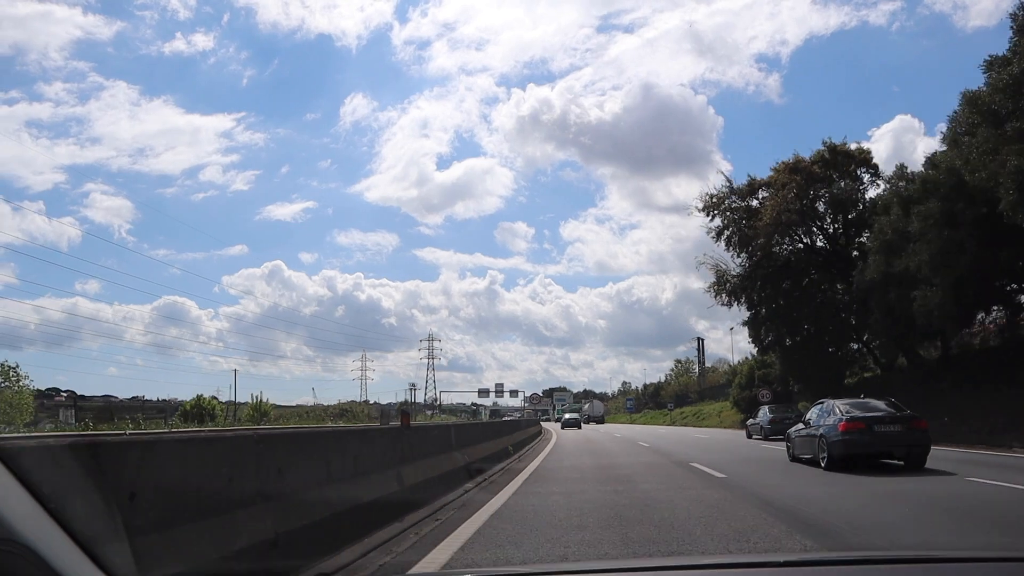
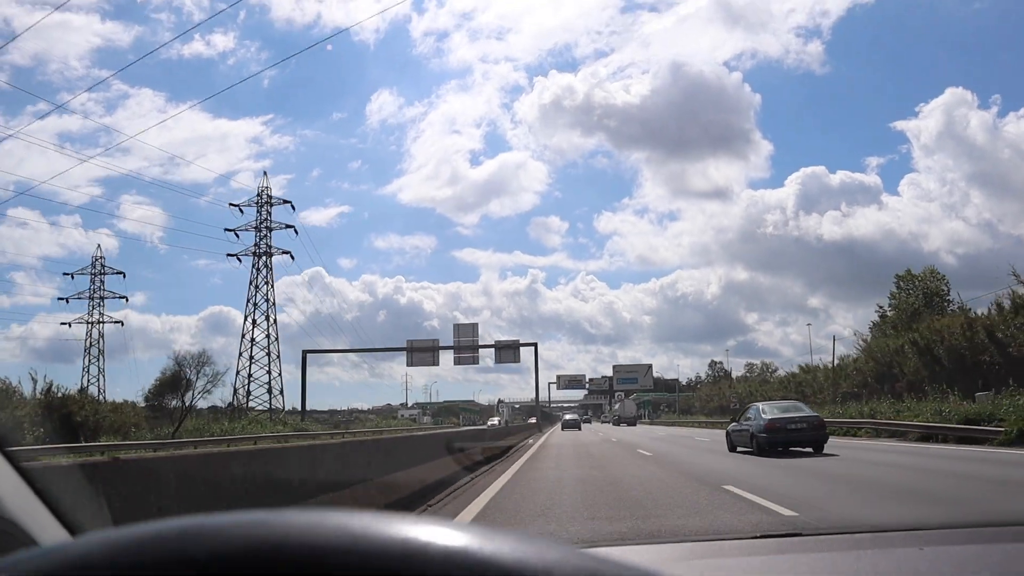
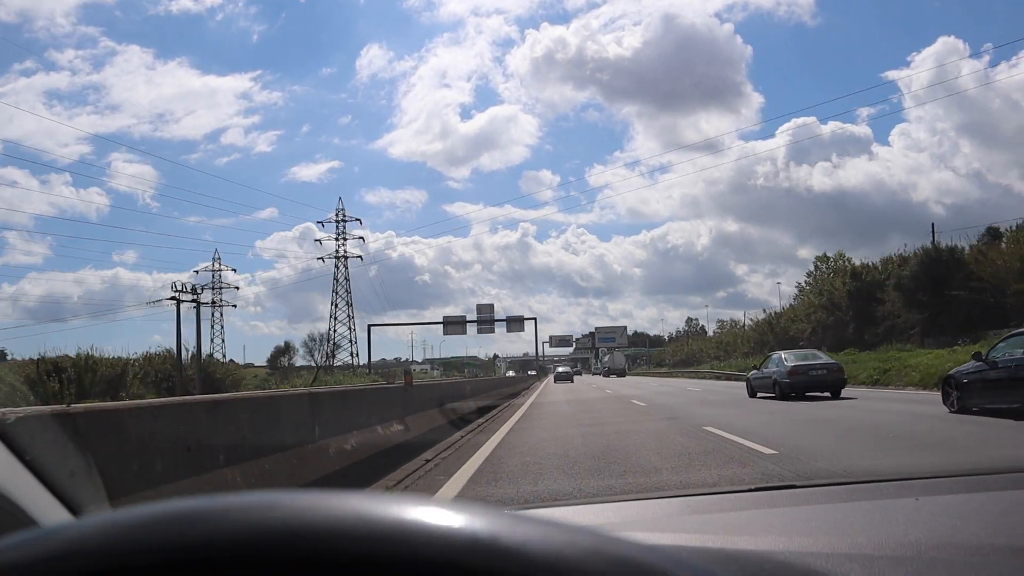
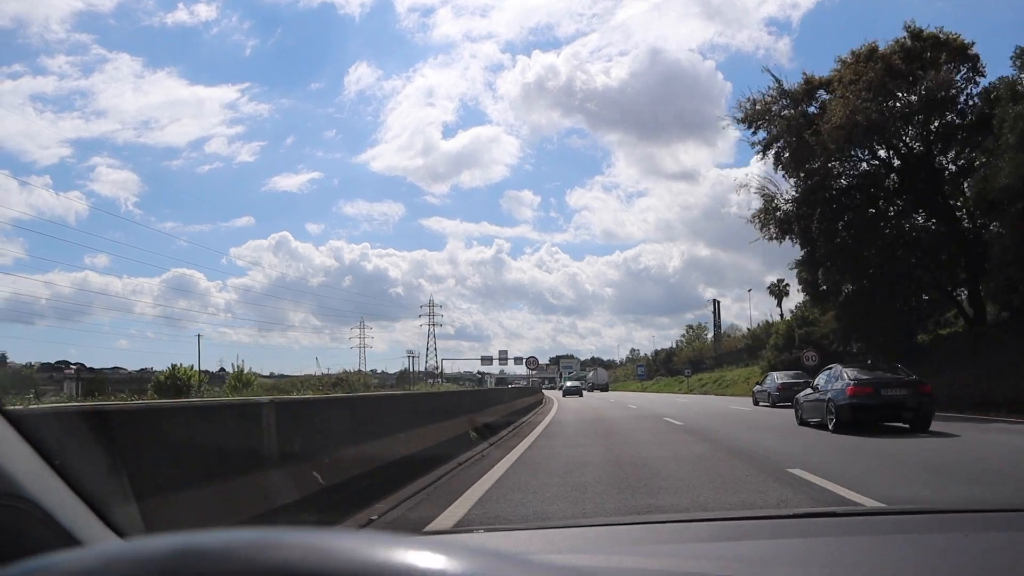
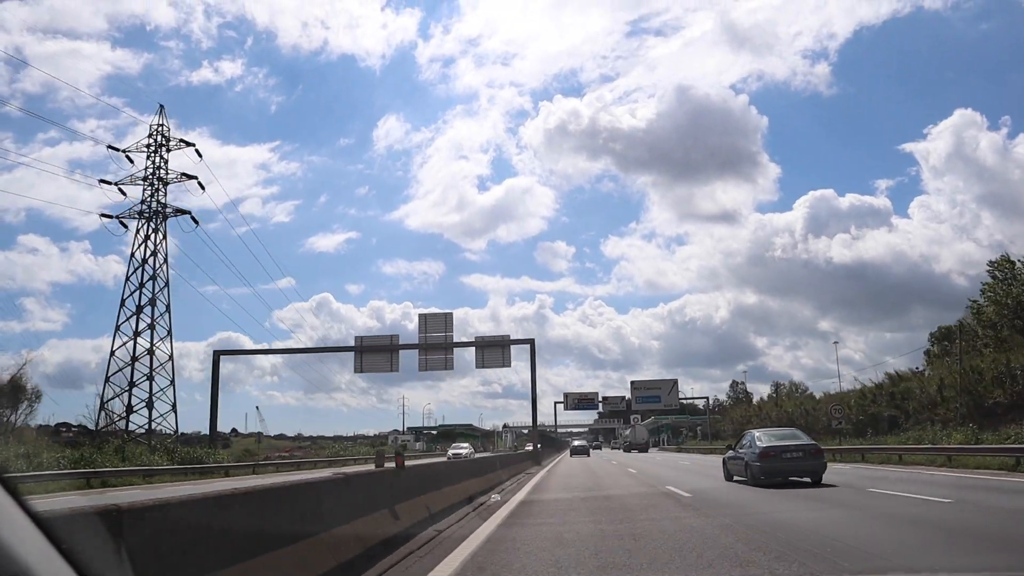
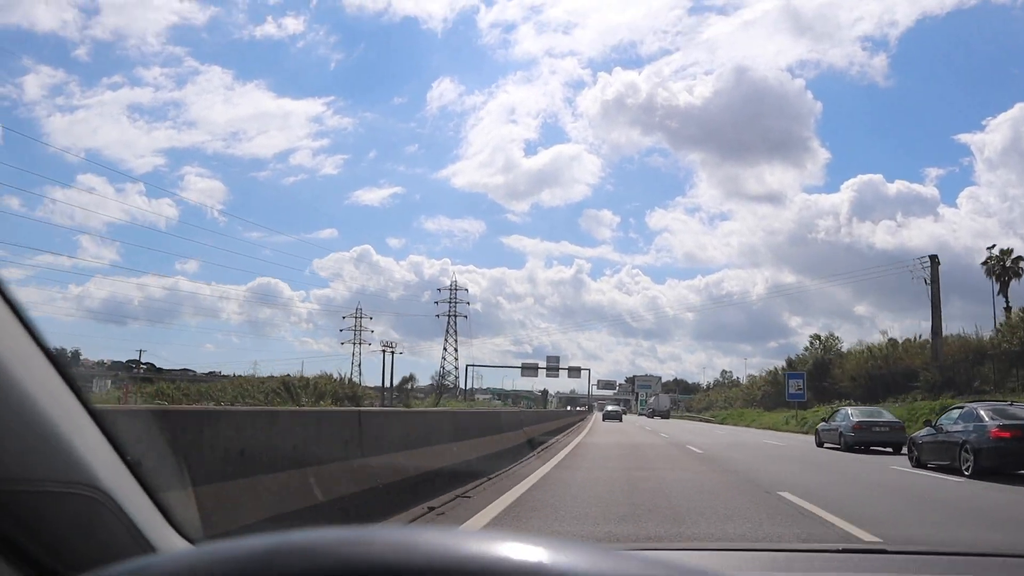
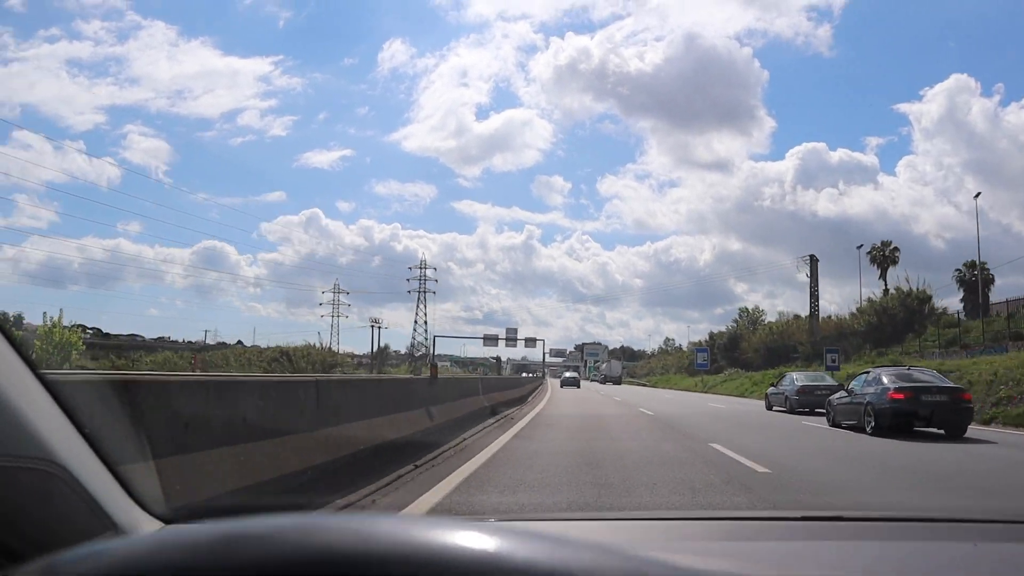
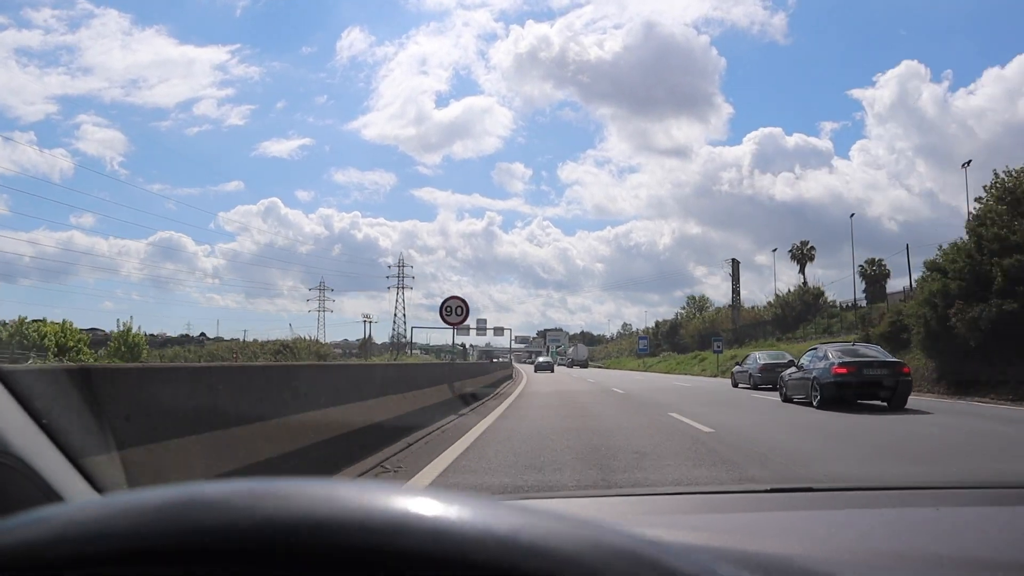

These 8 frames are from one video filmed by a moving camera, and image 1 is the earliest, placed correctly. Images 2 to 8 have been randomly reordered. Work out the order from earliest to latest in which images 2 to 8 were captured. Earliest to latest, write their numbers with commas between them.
4, 8, 7, 6, 3, 2, 5
